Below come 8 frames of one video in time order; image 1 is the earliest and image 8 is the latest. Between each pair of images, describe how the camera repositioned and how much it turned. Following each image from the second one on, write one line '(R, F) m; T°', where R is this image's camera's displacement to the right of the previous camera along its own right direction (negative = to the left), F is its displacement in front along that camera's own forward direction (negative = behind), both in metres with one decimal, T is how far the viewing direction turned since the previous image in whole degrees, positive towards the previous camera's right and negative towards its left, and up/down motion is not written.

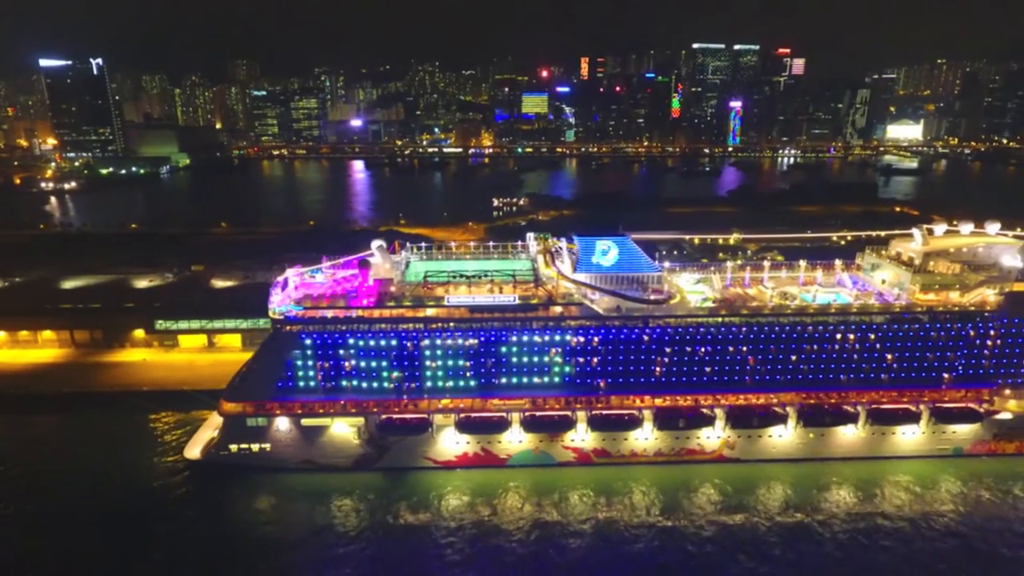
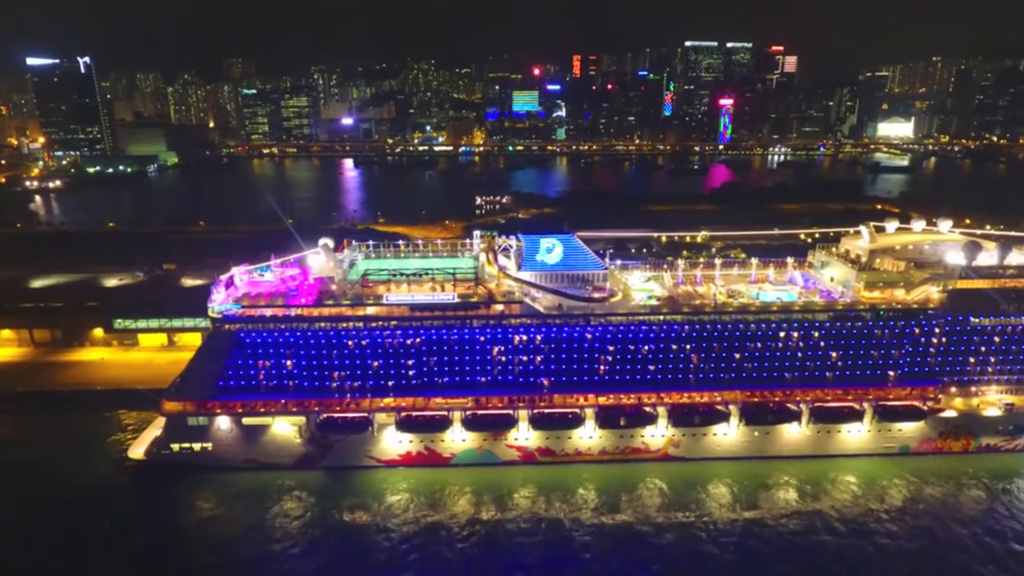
(+1.4, +0.1) m; 0°
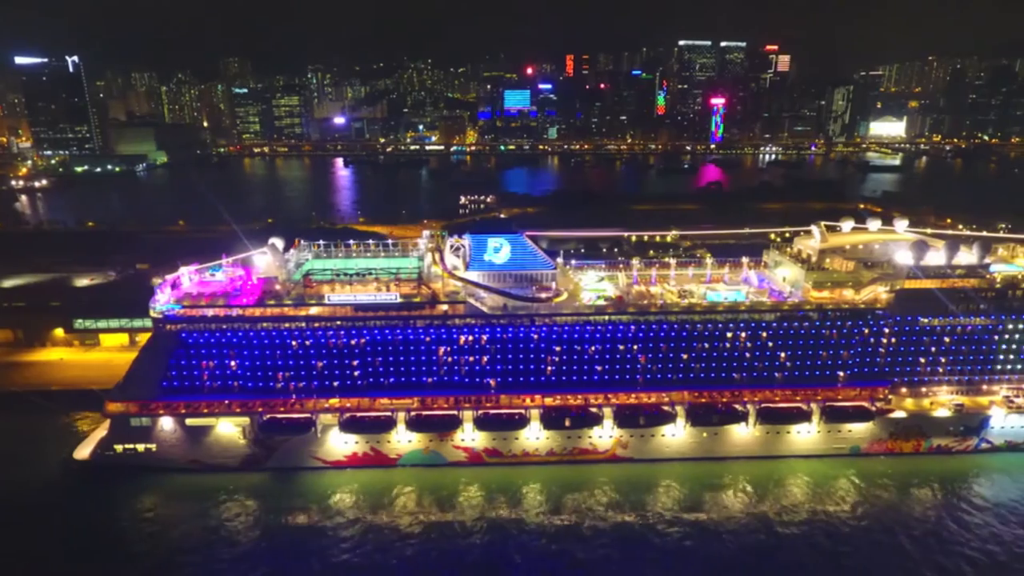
(+1.3, +0.1) m; 0°
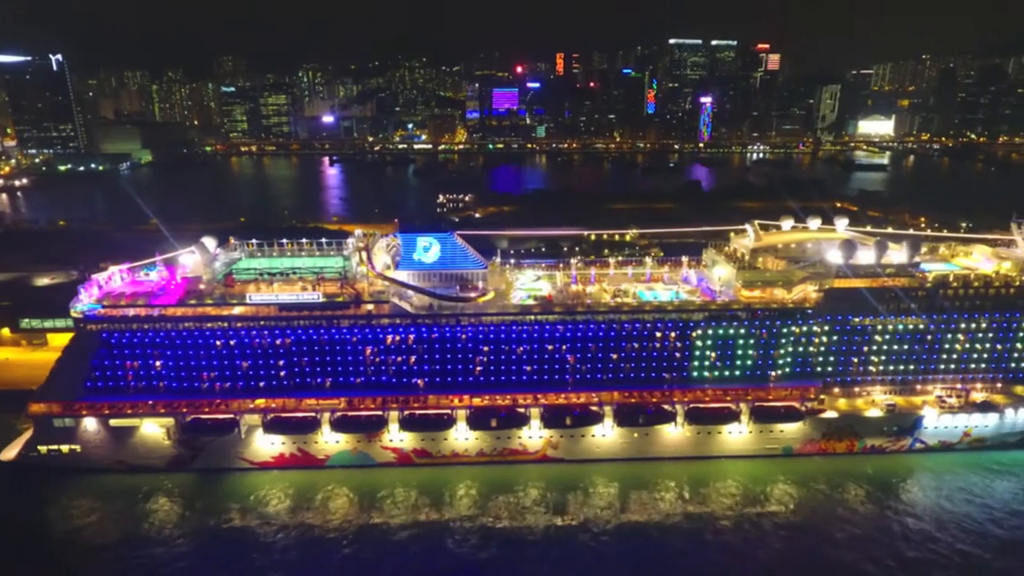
(+1.7, +0.1) m; 0°
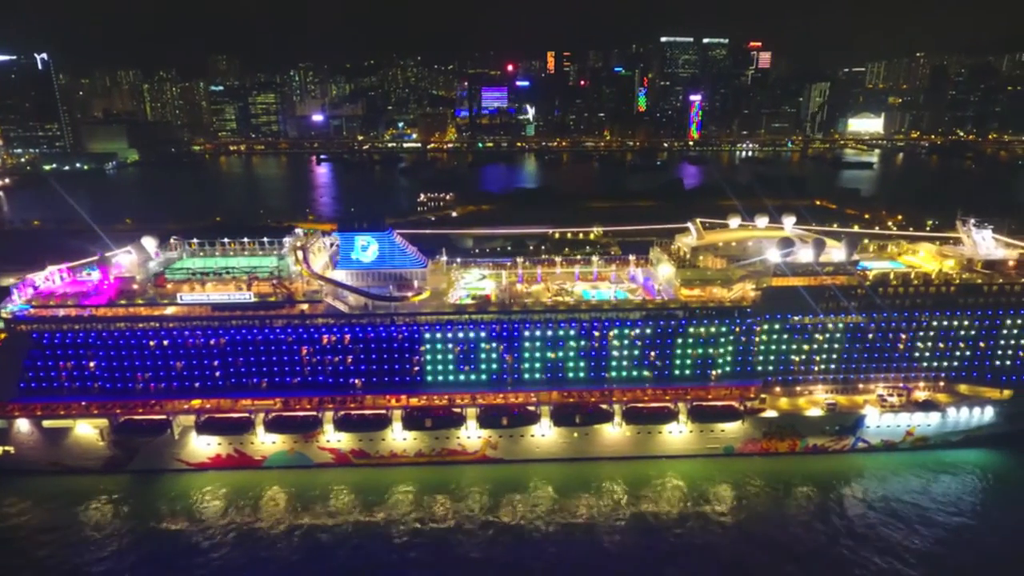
(+1.5, +0.1) m; 0°
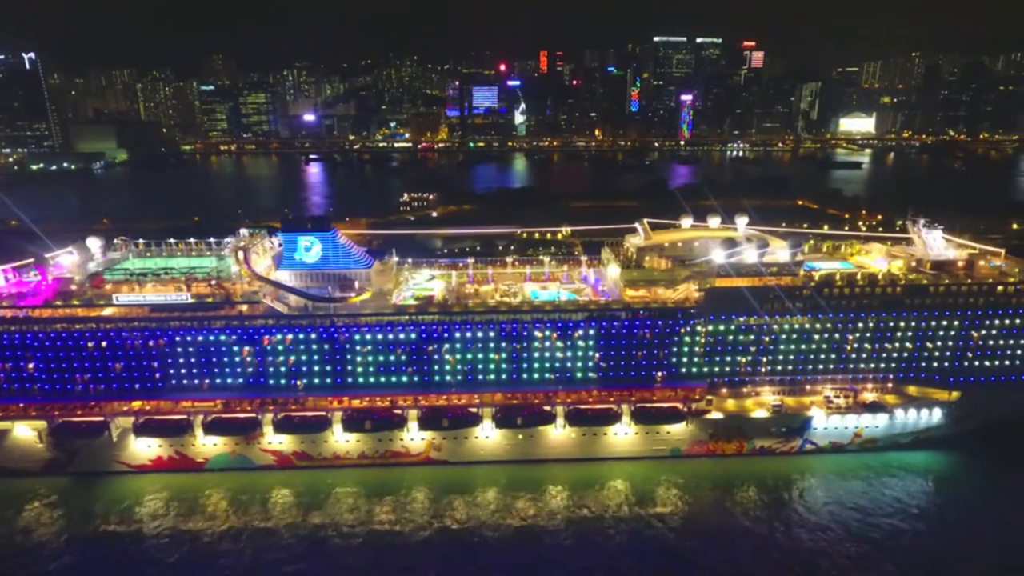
(+1.4, +0.1) m; 0°
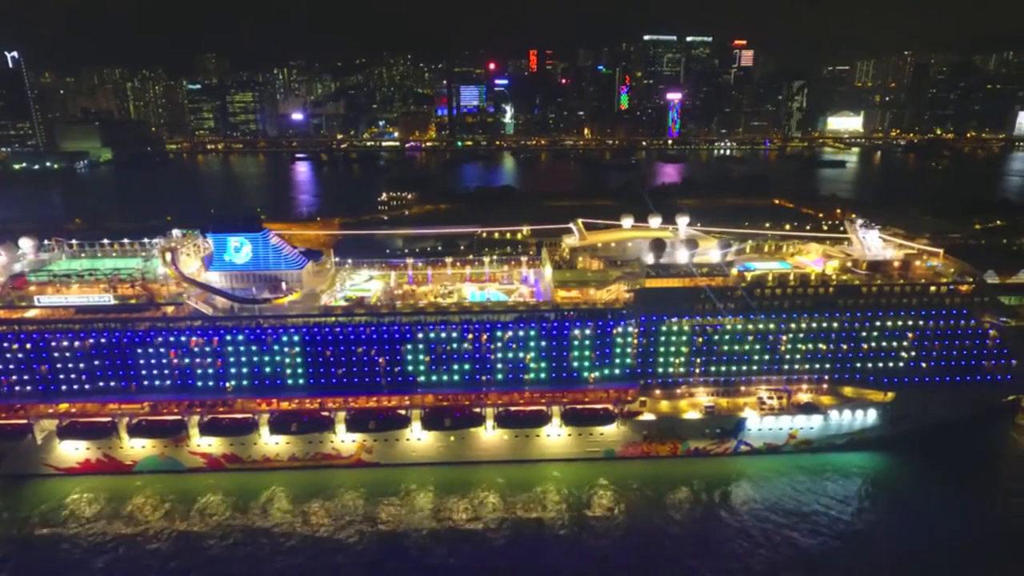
(+1.6, +0.1) m; 0°
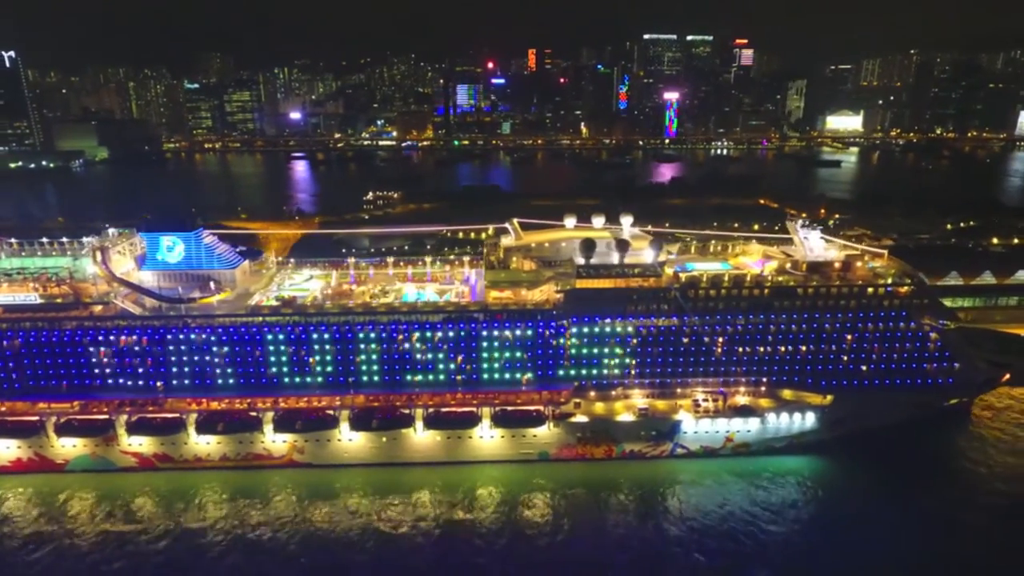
(+1.8, +0.1) m; -1°
